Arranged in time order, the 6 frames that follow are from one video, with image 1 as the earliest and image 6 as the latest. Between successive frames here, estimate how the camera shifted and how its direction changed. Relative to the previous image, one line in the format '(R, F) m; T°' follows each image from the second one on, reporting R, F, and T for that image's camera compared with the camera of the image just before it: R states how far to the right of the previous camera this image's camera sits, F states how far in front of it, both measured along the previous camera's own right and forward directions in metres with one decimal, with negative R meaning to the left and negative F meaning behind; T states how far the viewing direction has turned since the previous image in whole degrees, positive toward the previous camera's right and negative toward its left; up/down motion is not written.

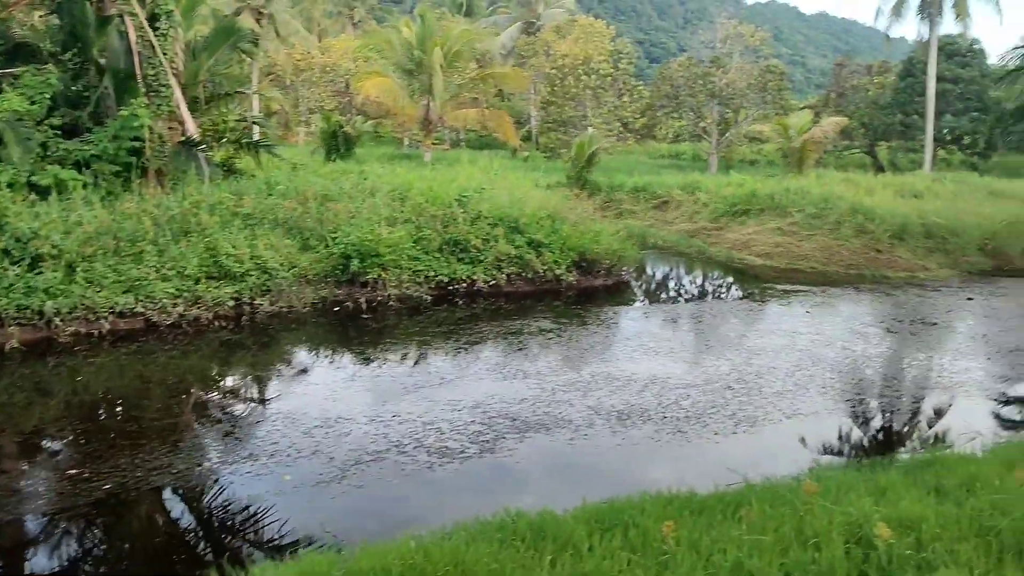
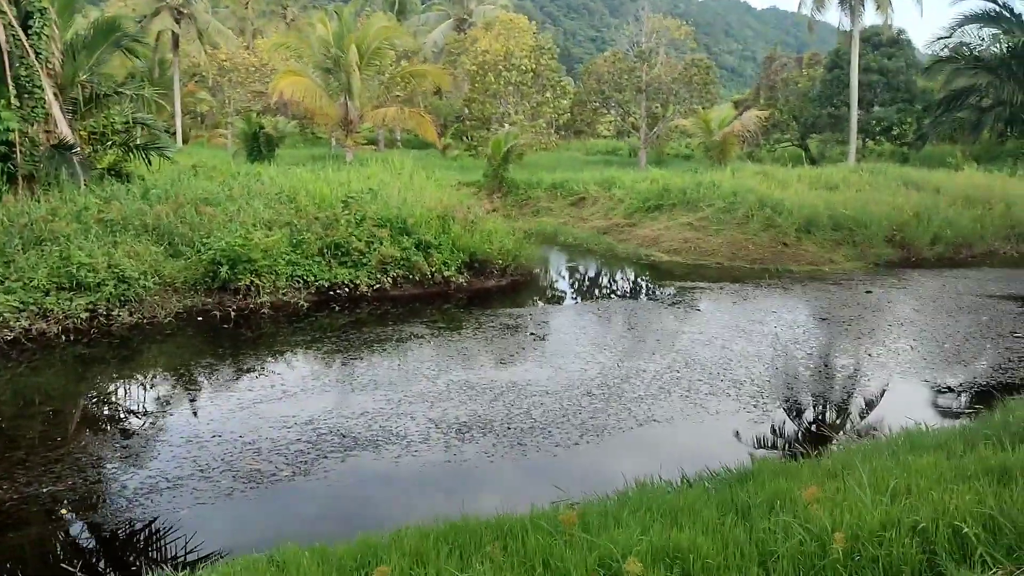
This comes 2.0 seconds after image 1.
(+0.8, +0.3) m; +2°
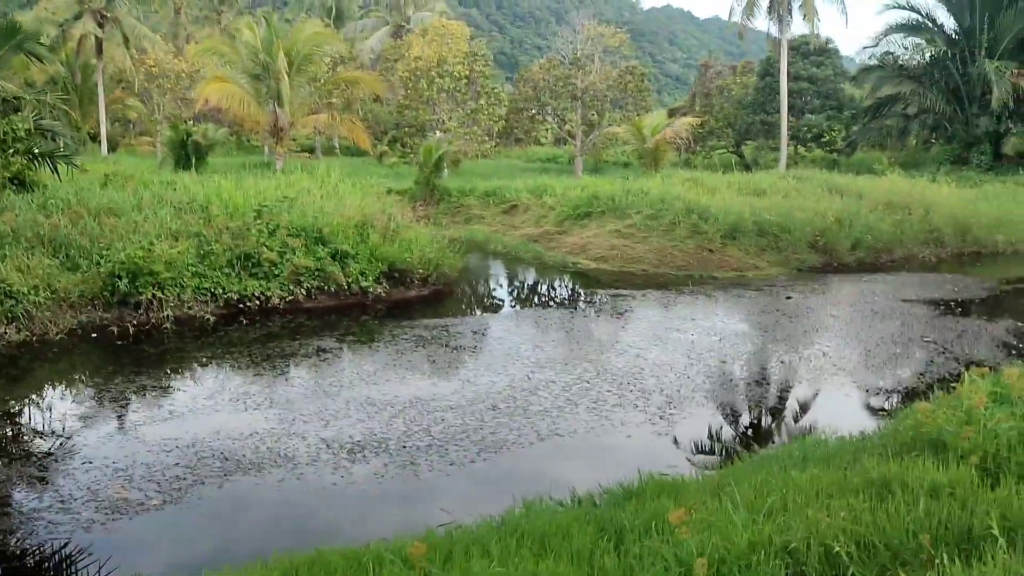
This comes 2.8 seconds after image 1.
(+0.3, +0.2) m; +3°
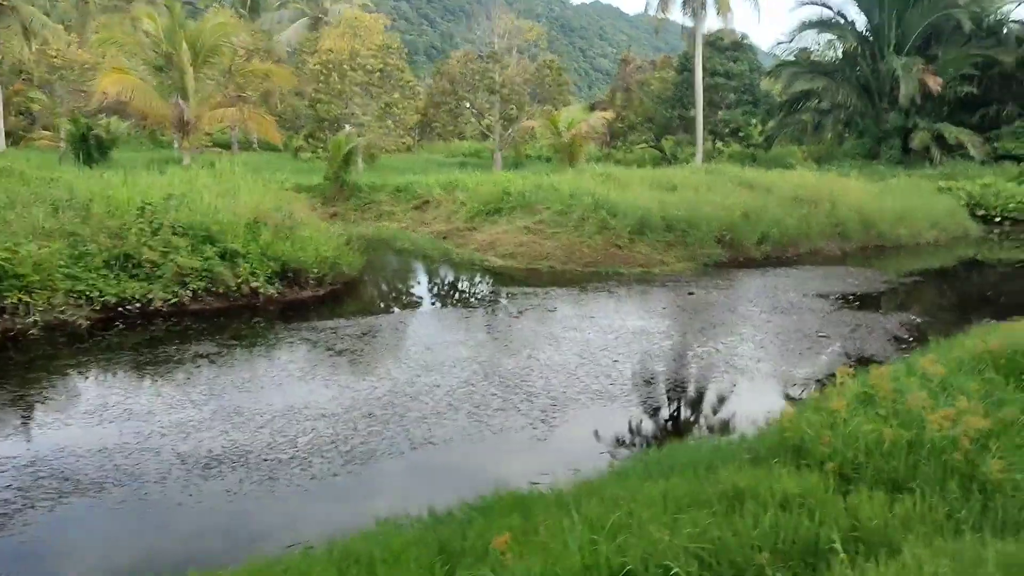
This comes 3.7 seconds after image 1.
(+0.4, +0.2) m; +4°
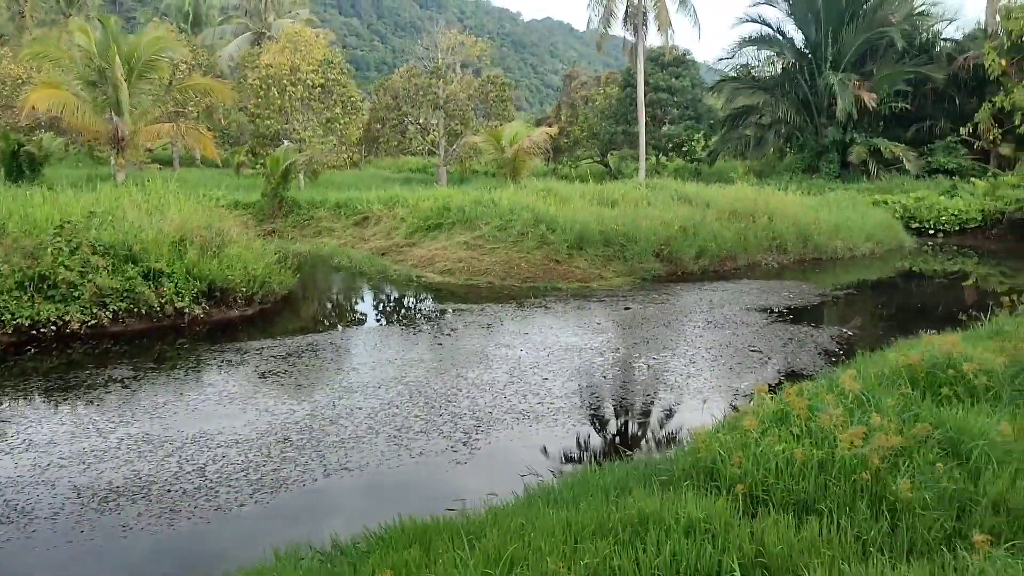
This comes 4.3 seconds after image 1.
(+0.2, +0.1) m; +3°
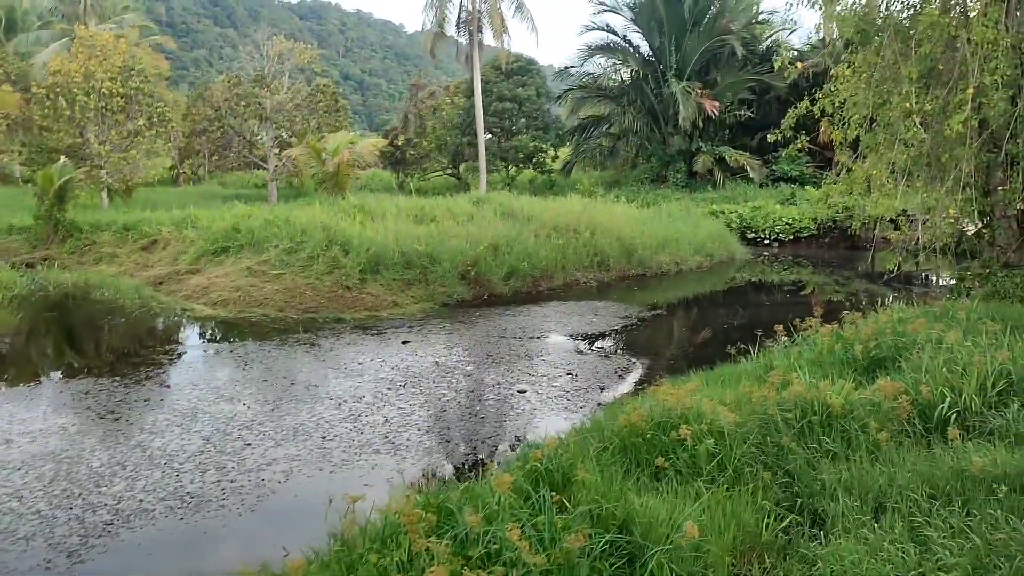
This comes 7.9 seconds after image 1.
(+1.2, +1.0) m; +7°
